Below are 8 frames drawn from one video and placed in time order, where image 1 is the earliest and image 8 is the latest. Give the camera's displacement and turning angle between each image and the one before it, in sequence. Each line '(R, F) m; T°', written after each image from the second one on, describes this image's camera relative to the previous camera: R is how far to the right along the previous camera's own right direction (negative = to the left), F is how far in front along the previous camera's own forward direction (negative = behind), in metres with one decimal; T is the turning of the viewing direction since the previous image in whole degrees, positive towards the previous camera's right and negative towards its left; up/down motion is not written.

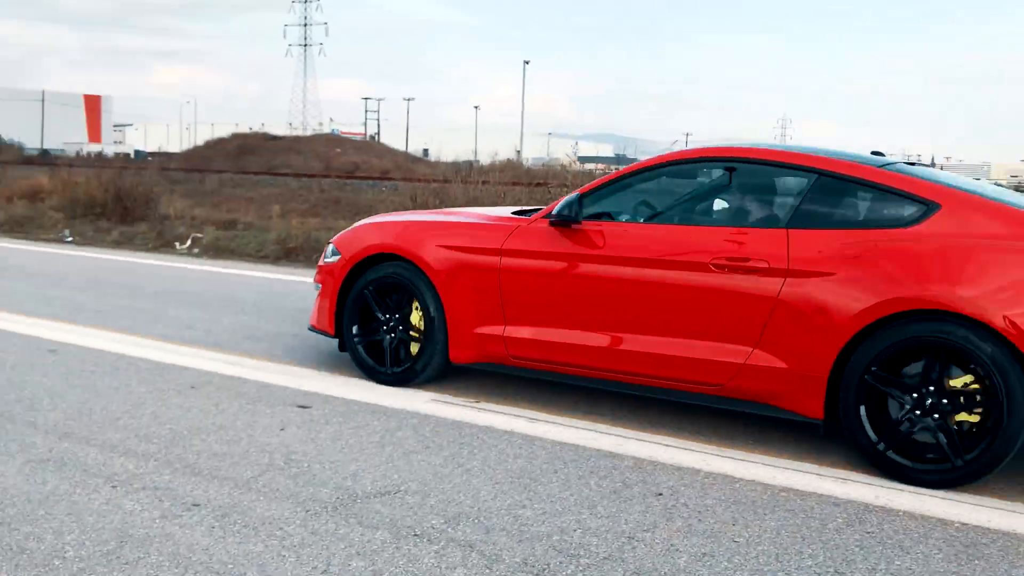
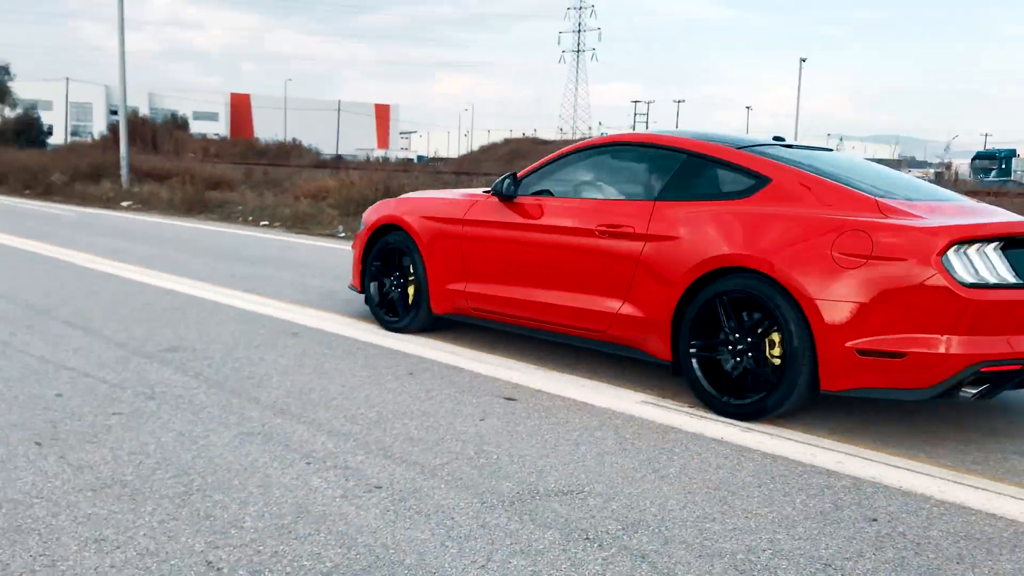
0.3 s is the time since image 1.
(+0.2, +0.2) m; -15°
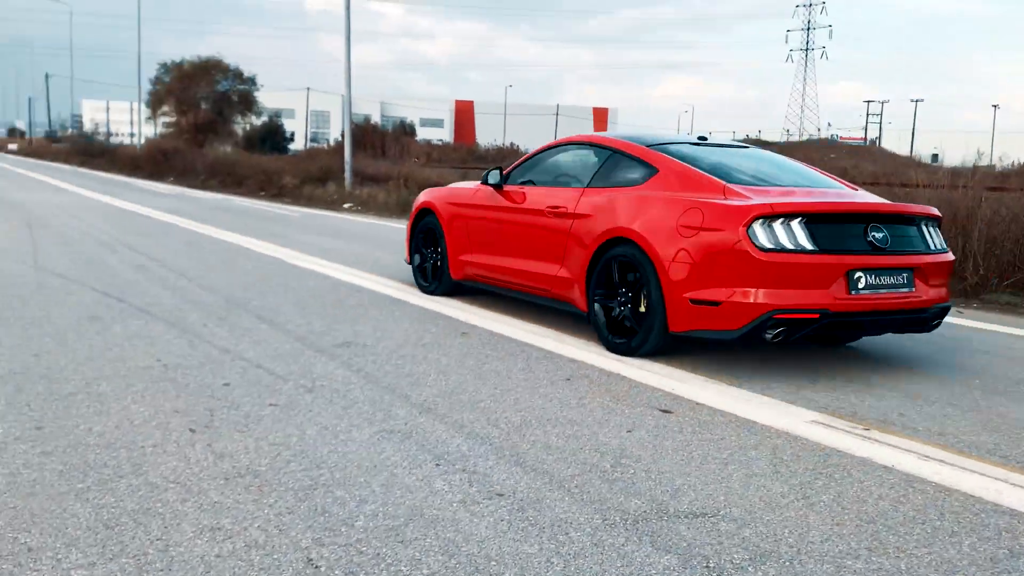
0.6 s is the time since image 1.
(+0.2, +0.1) m; -12°
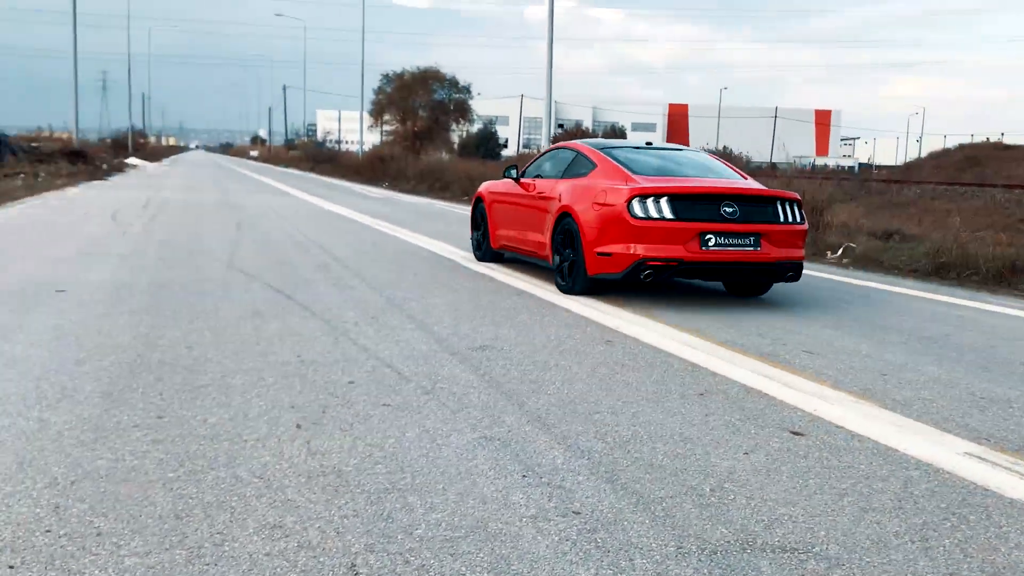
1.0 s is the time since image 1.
(+0.4, +0.1) m; -12°
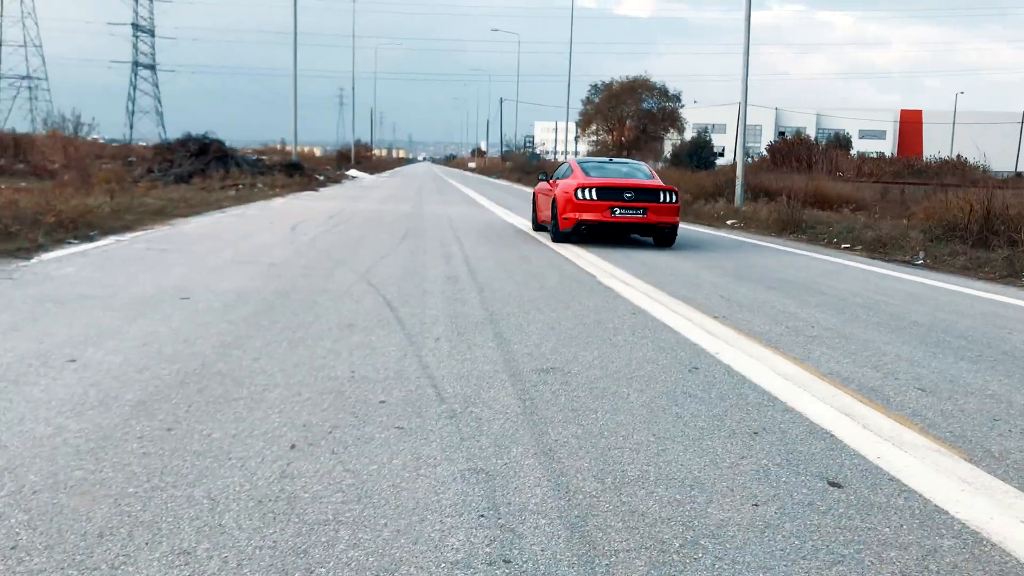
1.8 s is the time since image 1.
(+0.8, +0.2) m; -11°
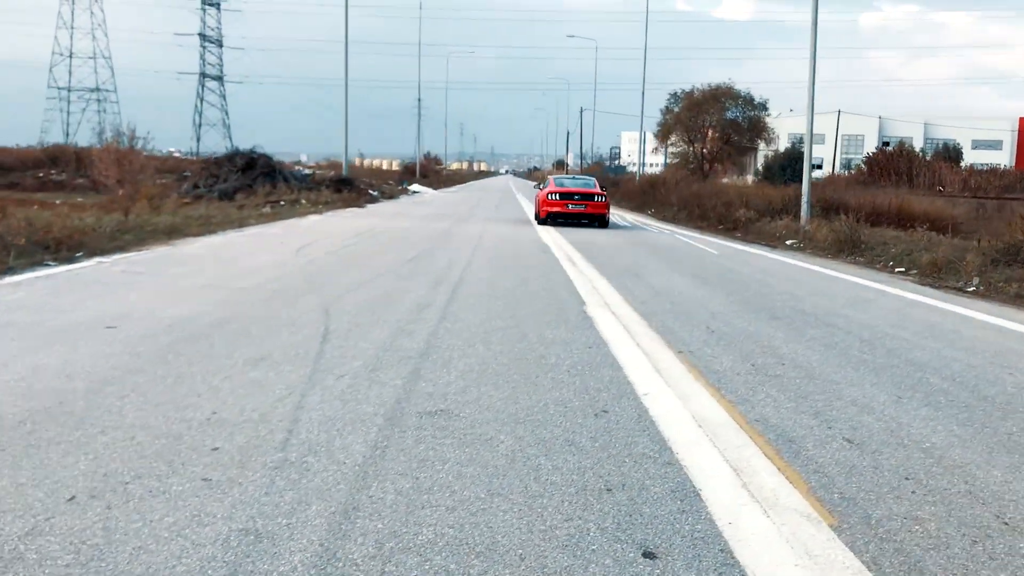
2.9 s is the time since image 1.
(+1.1, +0.2) m; -4°
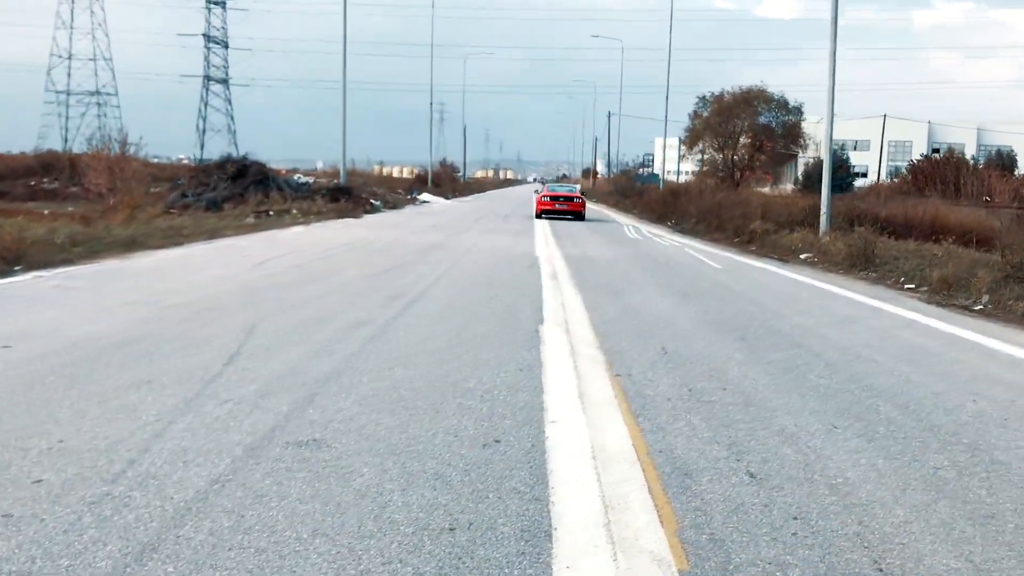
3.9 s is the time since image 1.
(+0.8, +0.2) m; -1°
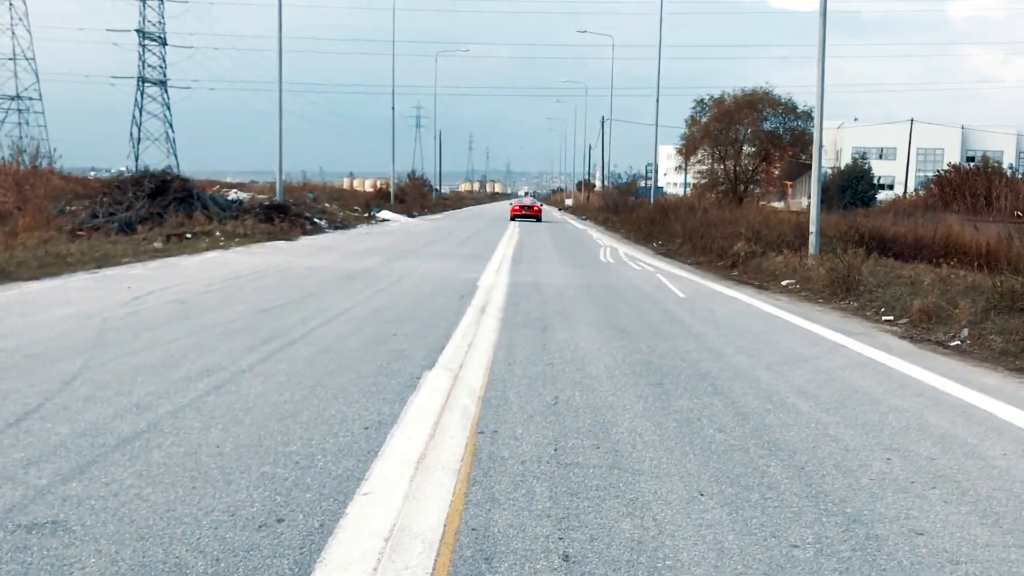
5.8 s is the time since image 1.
(+1.1, +0.5) m; 0°
